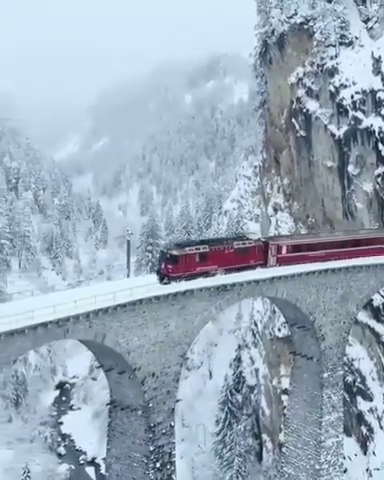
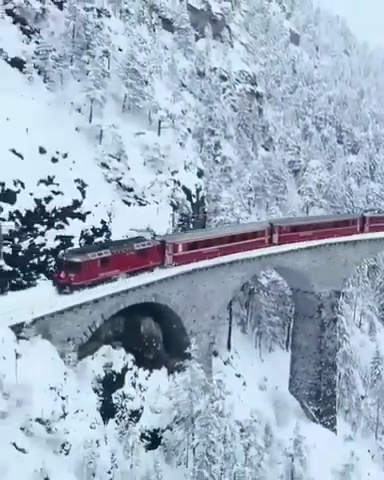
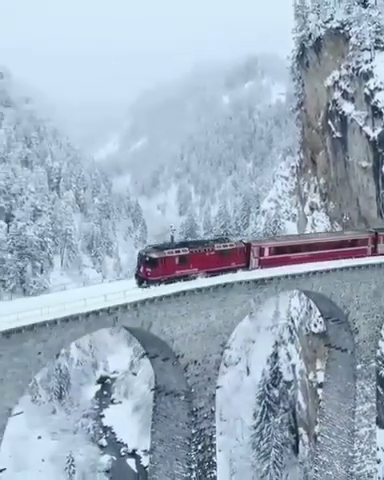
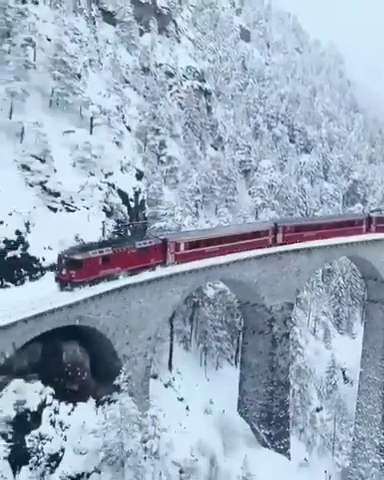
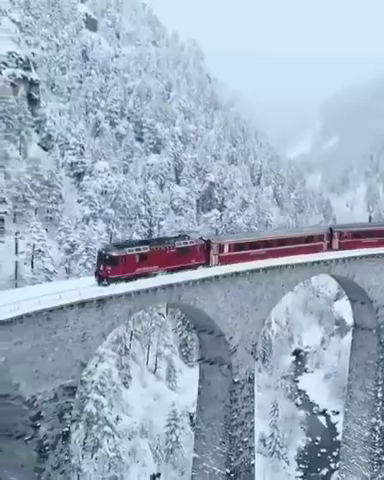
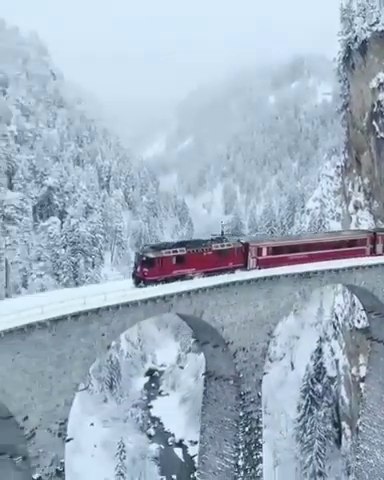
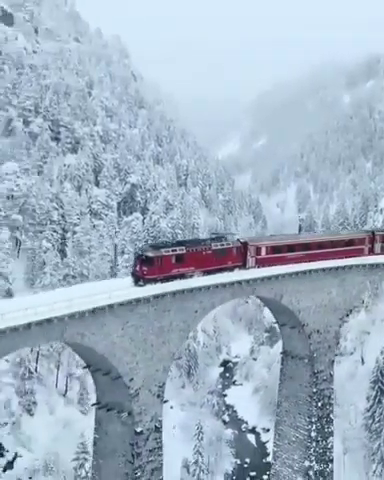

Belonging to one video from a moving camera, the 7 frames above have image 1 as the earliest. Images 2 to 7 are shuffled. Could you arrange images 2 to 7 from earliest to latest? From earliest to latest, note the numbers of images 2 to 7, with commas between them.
3, 6, 7, 5, 4, 2
